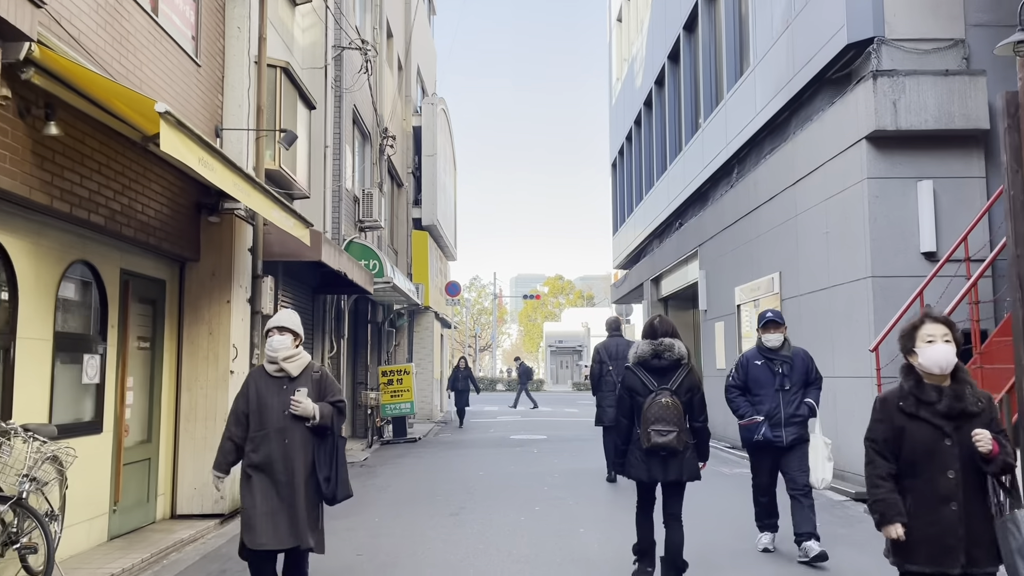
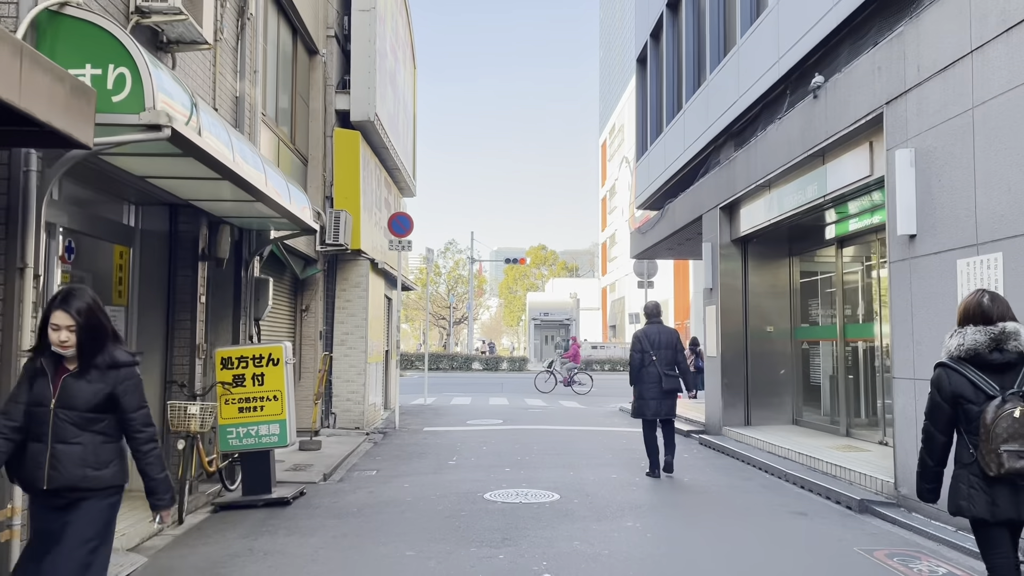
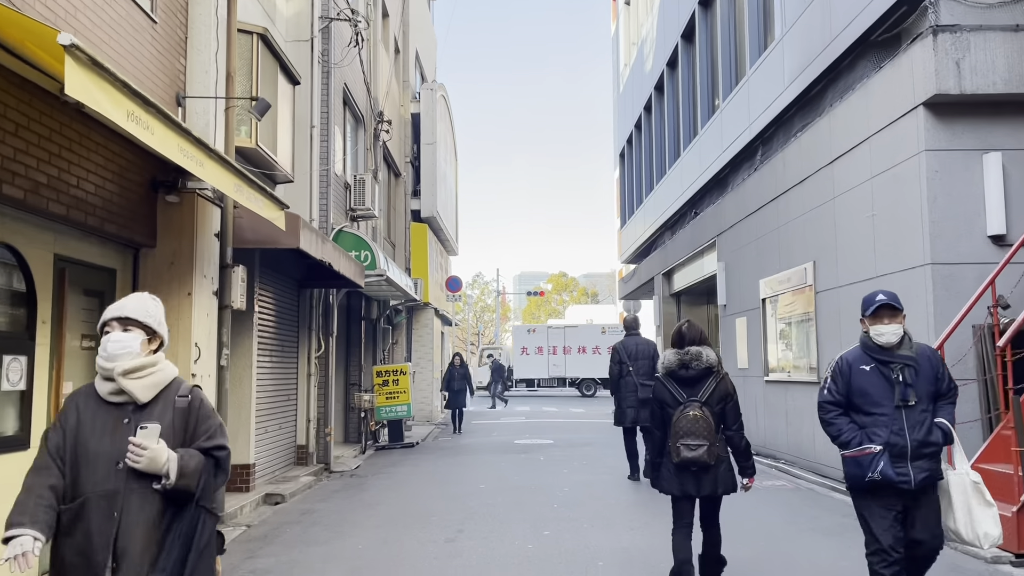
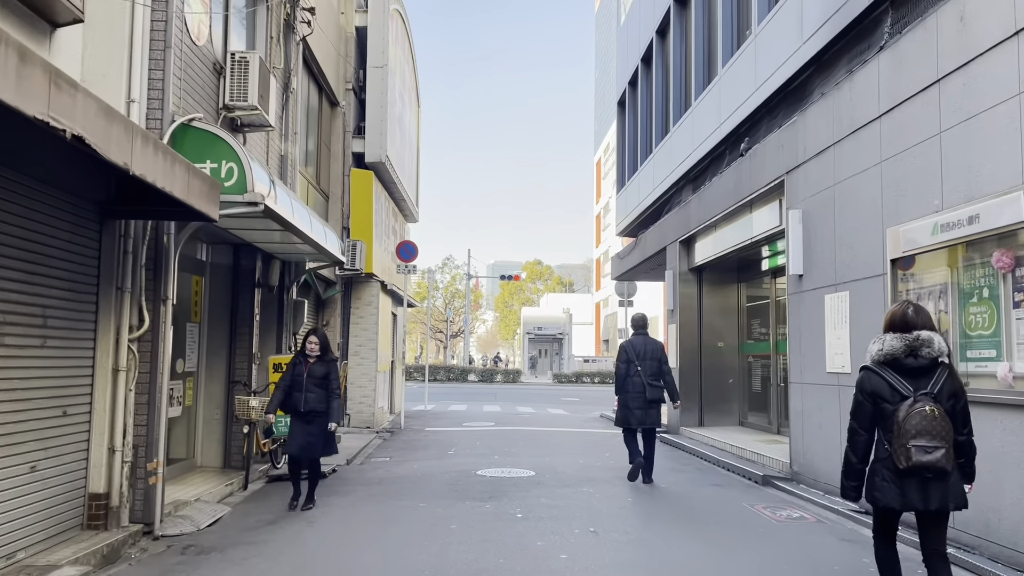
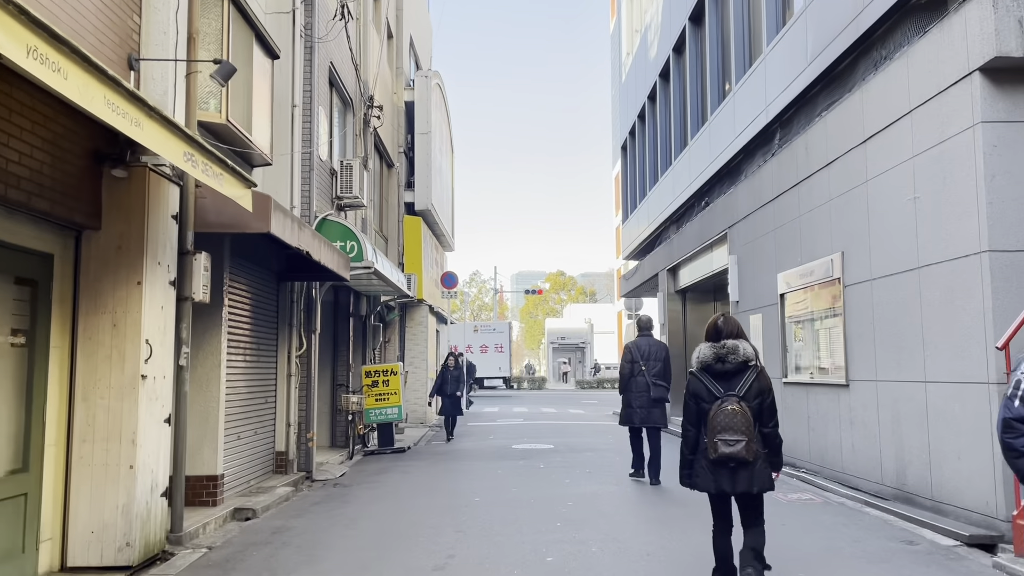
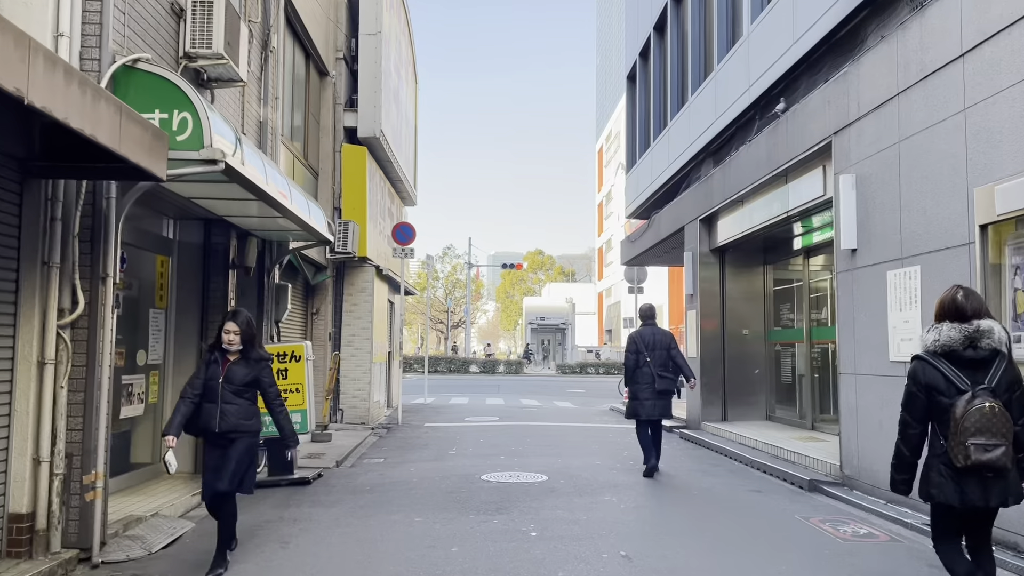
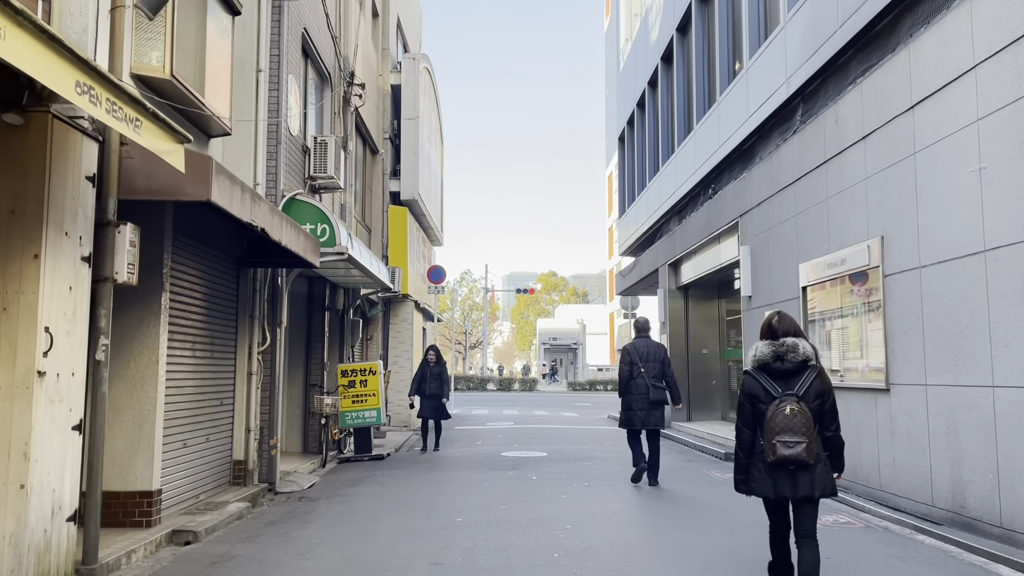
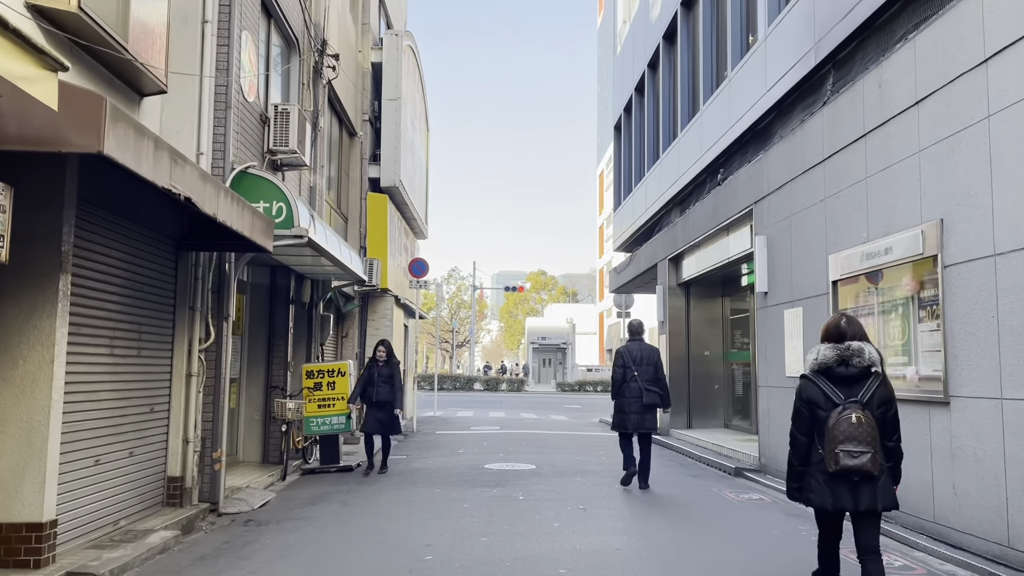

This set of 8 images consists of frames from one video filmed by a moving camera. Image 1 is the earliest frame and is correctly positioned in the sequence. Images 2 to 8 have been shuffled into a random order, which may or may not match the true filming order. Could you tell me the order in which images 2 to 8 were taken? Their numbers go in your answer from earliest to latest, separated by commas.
3, 5, 7, 8, 4, 6, 2
